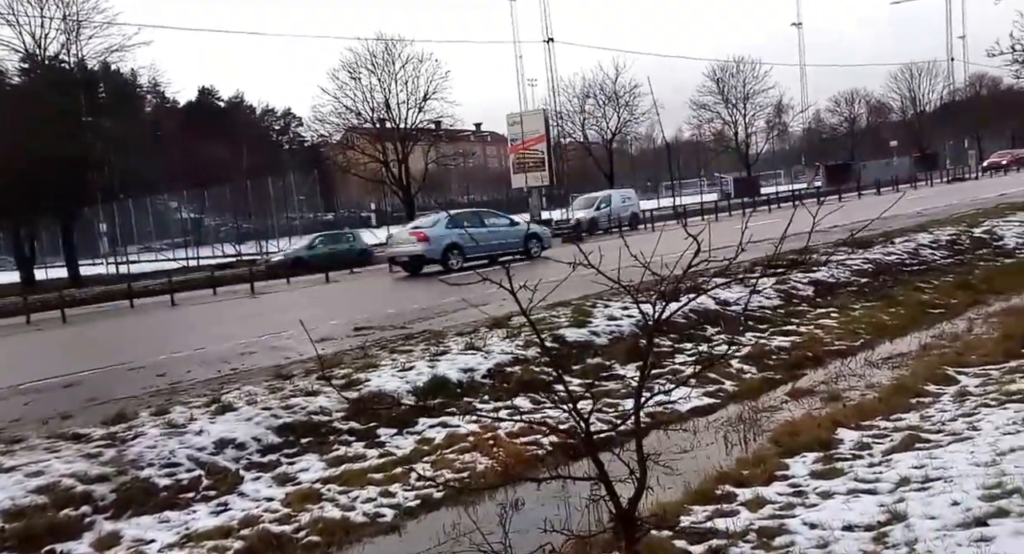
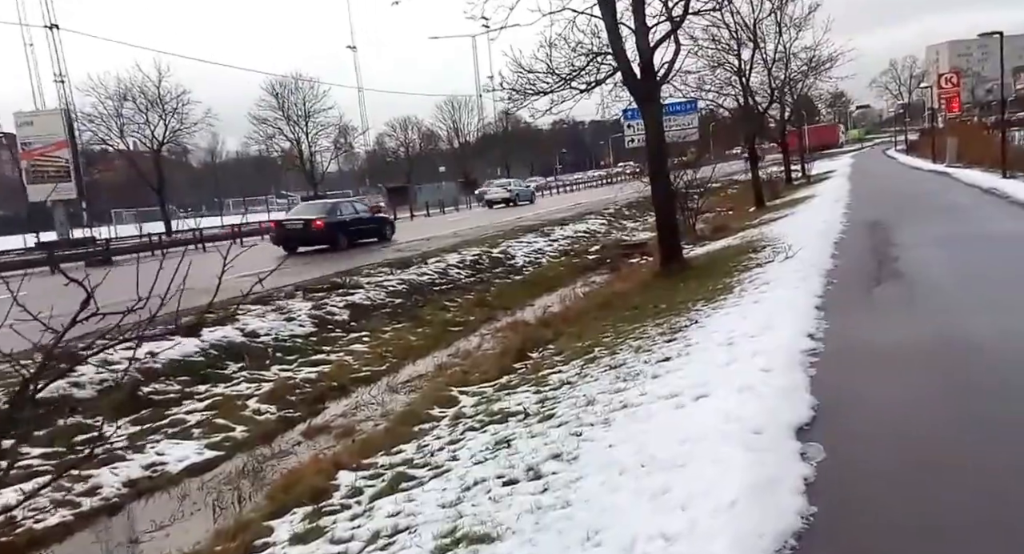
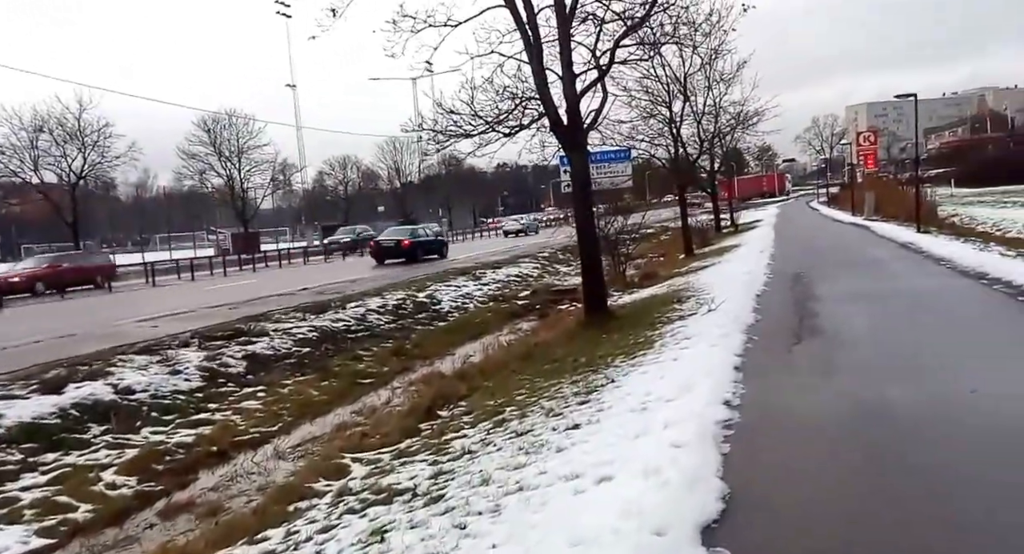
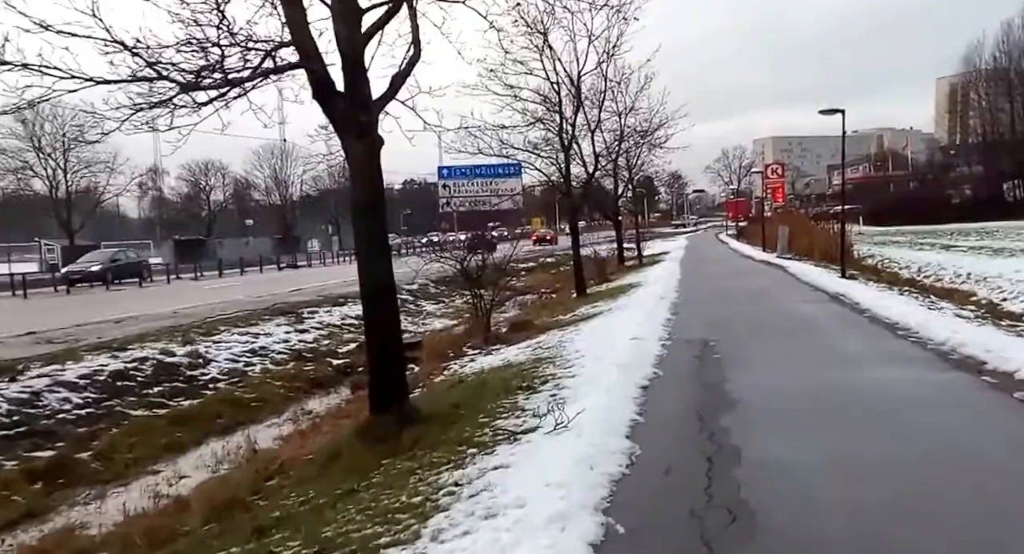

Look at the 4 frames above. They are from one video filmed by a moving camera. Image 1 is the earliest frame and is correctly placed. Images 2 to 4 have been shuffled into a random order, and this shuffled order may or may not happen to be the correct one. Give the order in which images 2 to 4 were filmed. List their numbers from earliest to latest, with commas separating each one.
2, 3, 4
